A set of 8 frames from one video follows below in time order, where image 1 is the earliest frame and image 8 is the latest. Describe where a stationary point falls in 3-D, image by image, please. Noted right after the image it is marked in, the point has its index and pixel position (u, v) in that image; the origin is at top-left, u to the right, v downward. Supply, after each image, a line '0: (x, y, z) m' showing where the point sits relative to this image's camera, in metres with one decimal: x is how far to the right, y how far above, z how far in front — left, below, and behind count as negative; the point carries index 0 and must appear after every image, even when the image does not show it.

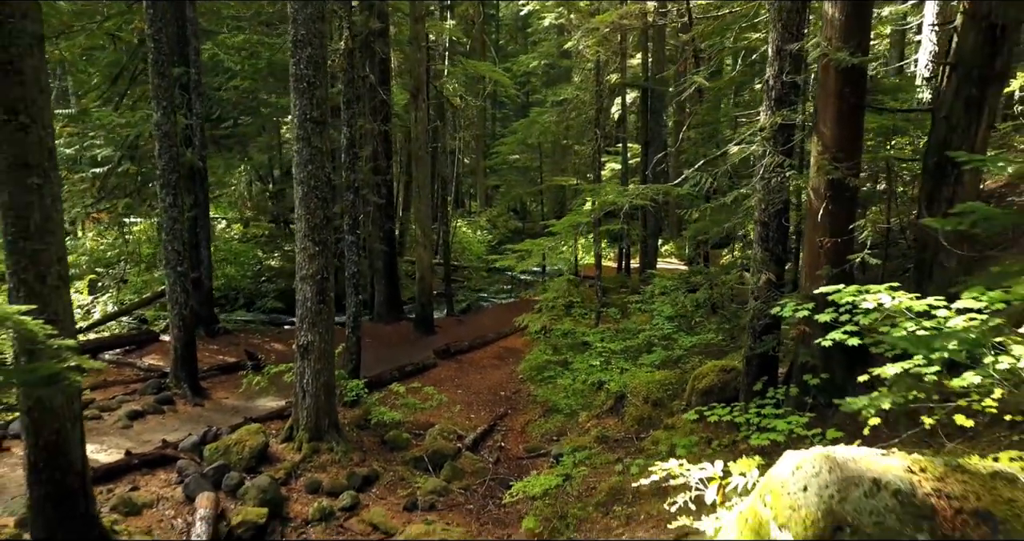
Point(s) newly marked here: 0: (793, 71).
0: (+2.5, +1.8, +6.5) m
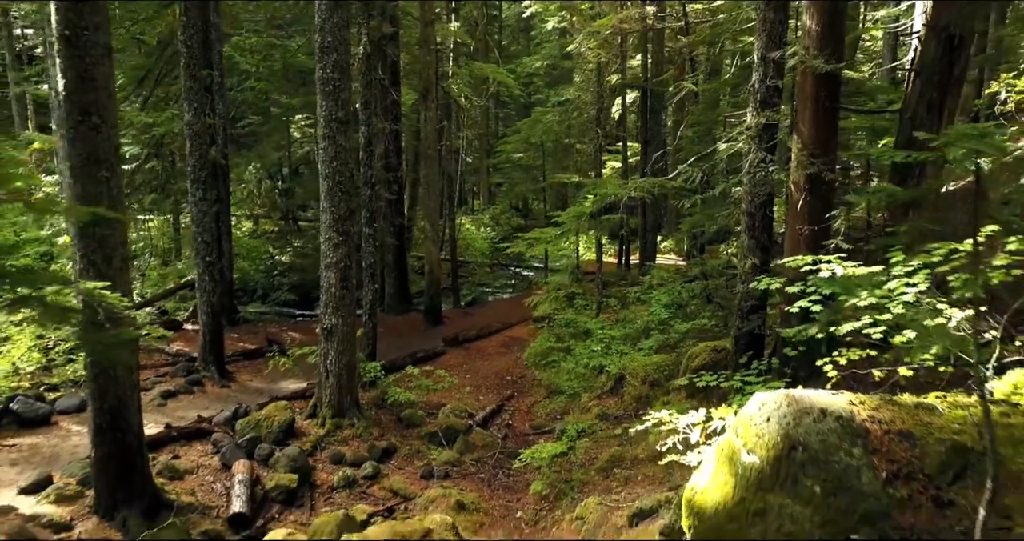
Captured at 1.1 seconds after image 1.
0: (+2.6, +1.9, +7.2) m
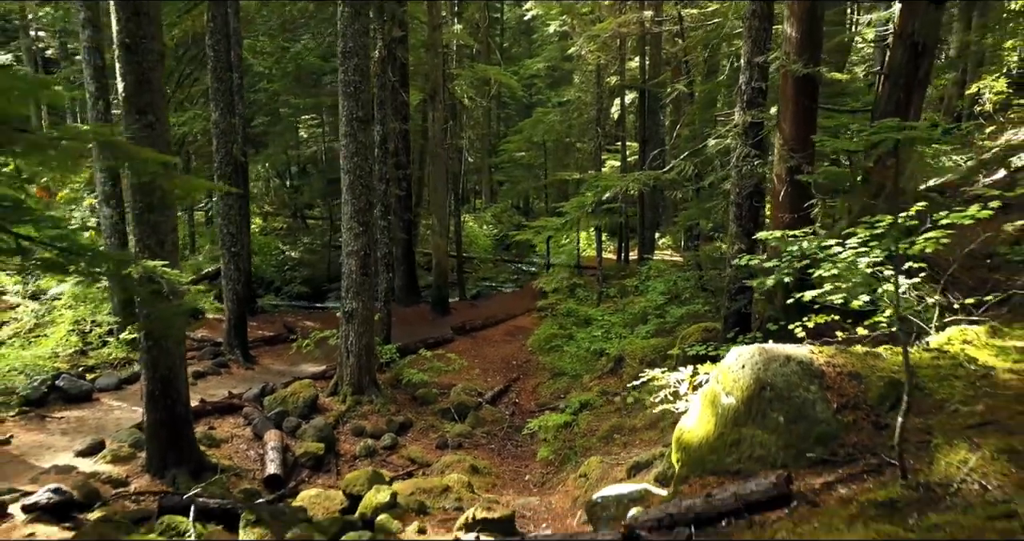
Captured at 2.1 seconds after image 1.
0: (+2.7, +2.1, +7.9) m
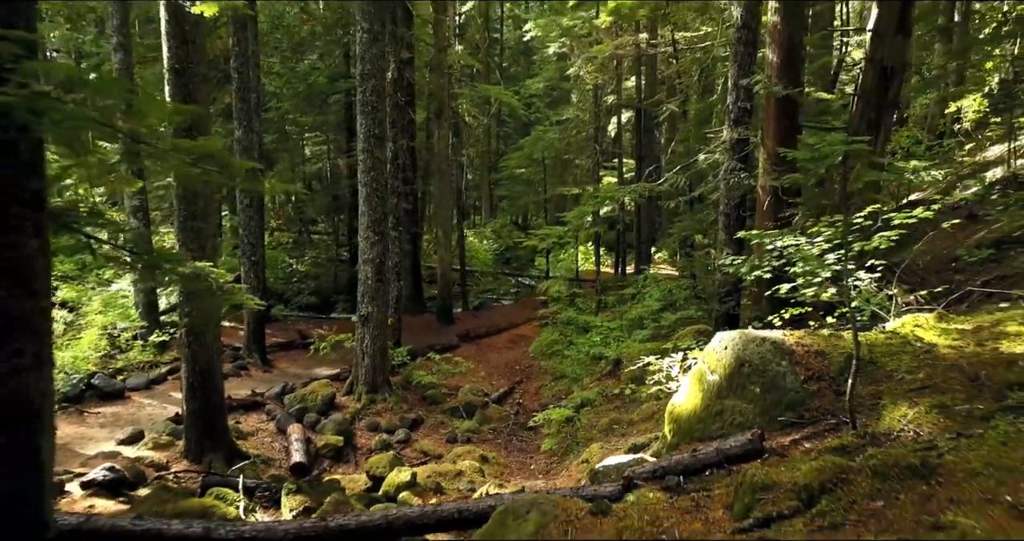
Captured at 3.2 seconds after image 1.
0: (+2.8, +2.1, +8.6) m
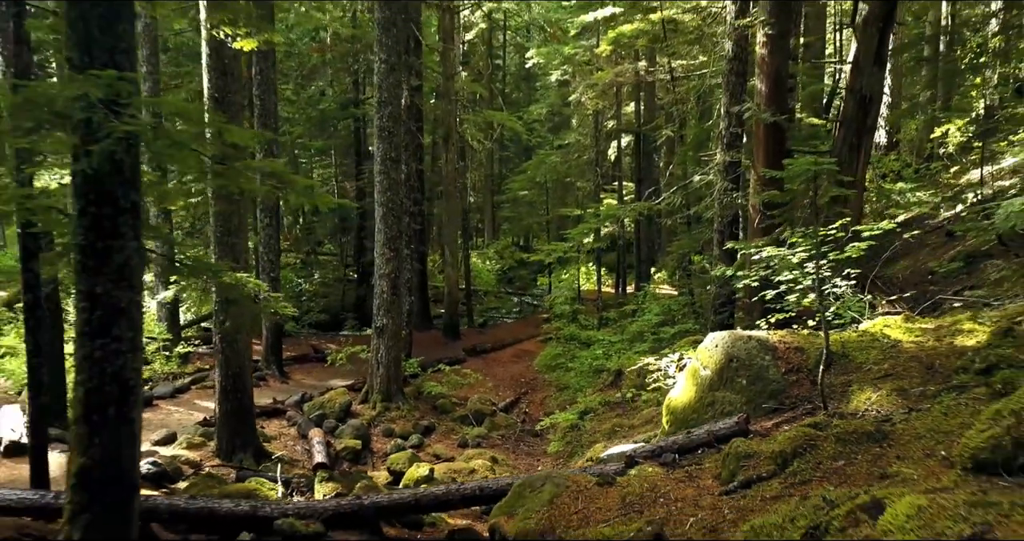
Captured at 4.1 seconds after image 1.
0: (+2.9, +1.9, +9.3) m
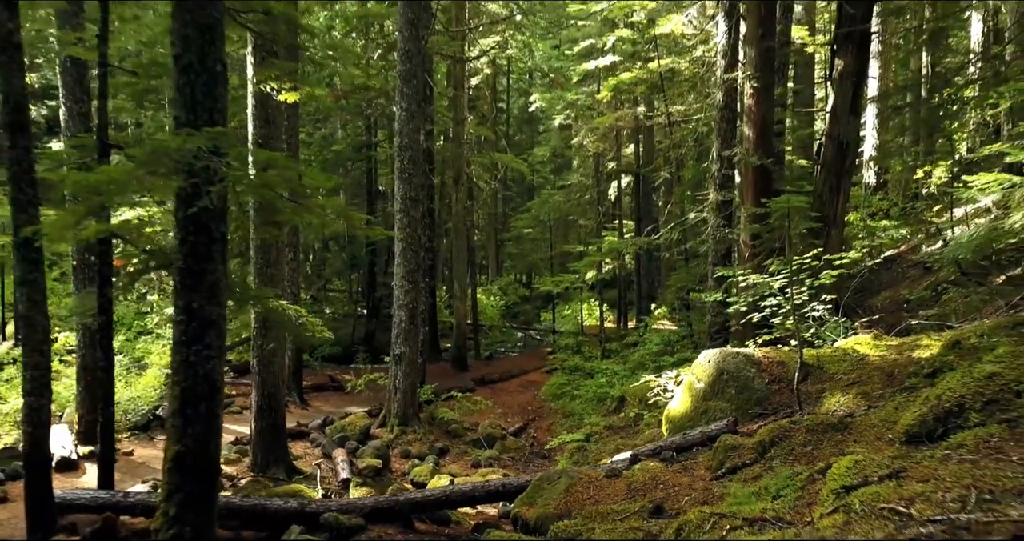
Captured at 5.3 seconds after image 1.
0: (+3.1, +1.5, +10.2) m
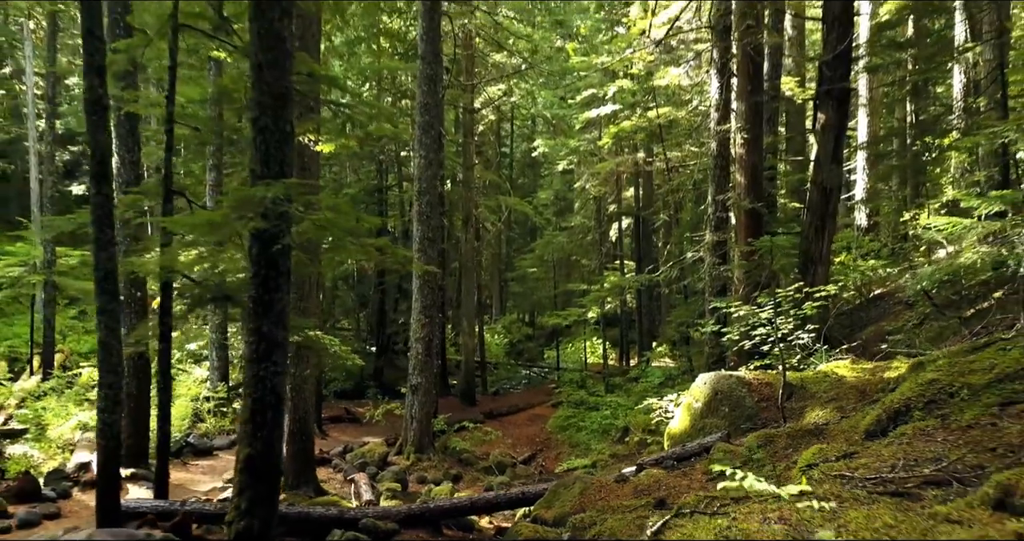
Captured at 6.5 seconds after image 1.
0: (+3.2, +0.9, +11.0) m
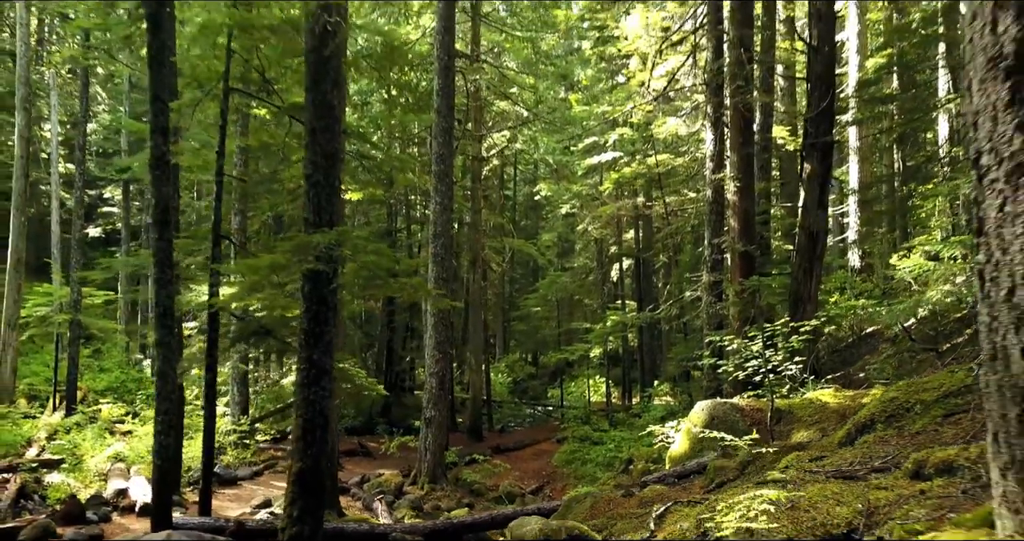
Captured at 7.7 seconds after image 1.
0: (+3.4, +0.3, +11.9) m
